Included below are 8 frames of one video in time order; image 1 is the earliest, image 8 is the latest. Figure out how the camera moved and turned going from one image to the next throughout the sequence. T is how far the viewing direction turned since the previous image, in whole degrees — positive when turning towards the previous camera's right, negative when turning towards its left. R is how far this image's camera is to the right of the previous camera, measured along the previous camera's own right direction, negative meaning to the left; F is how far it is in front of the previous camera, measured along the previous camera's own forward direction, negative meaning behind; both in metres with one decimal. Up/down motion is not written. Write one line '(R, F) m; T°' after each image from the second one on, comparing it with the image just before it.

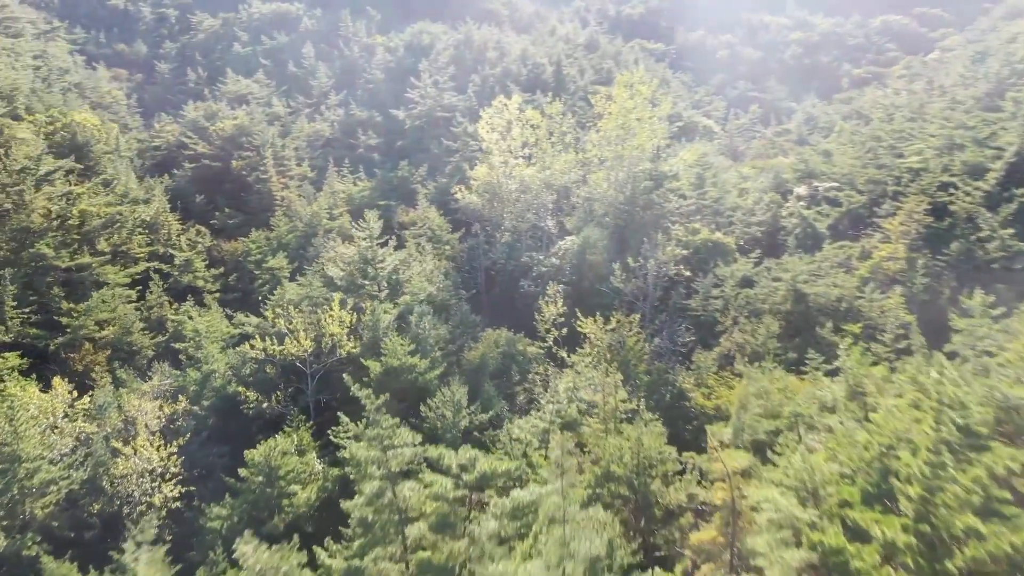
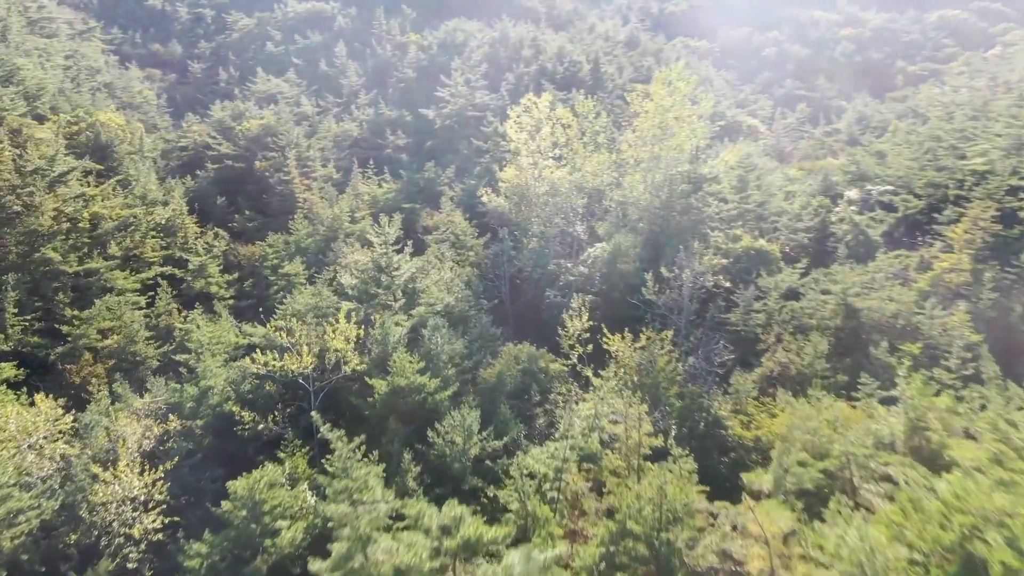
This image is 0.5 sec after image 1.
(+0.8, +2.7) m; -3°
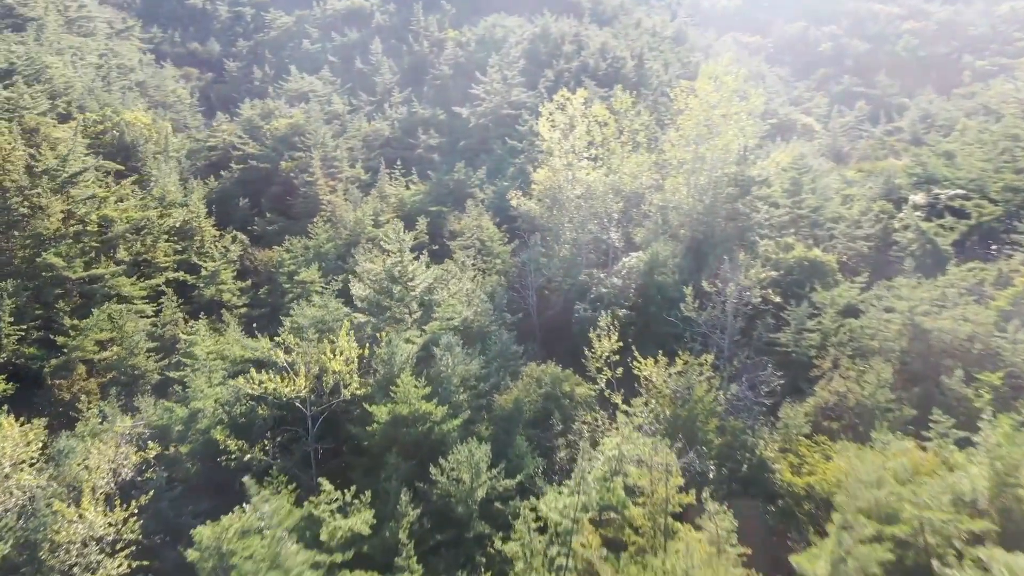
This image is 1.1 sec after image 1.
(+0.9, +3.2) m; -3°
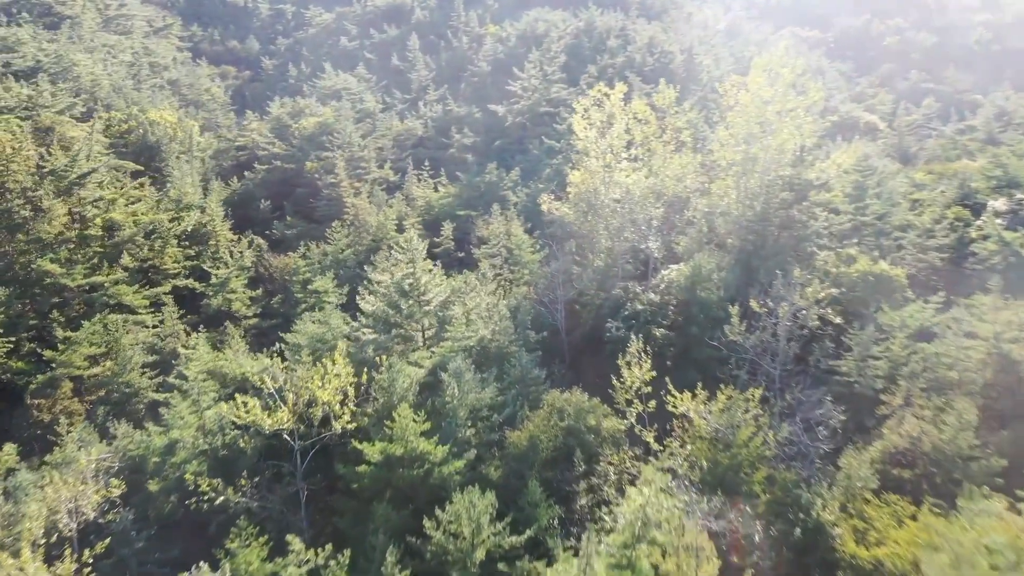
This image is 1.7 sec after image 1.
(+1.0, +3.5) m; -3°
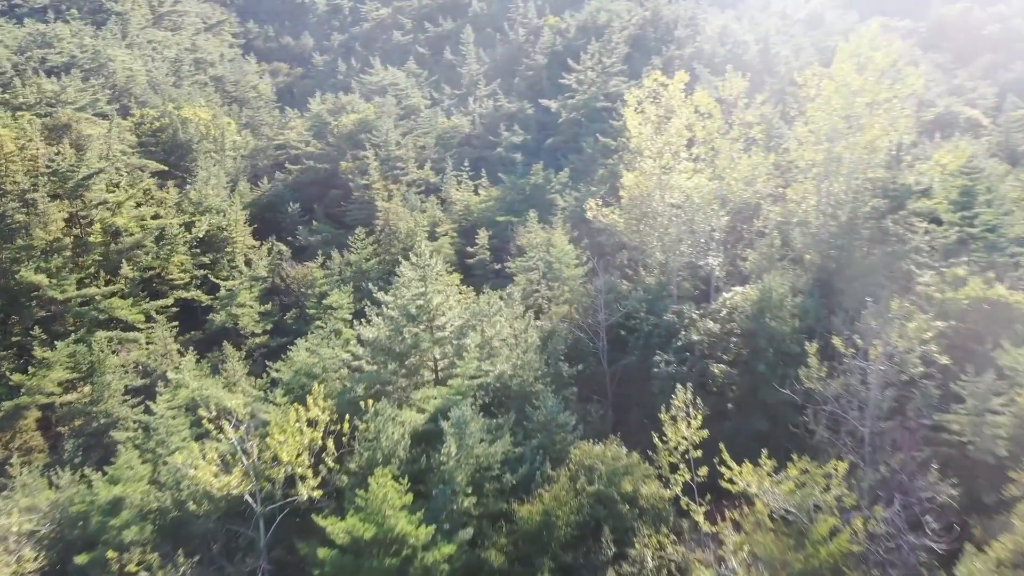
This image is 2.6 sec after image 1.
(+1.3, +4.9) m; -5°
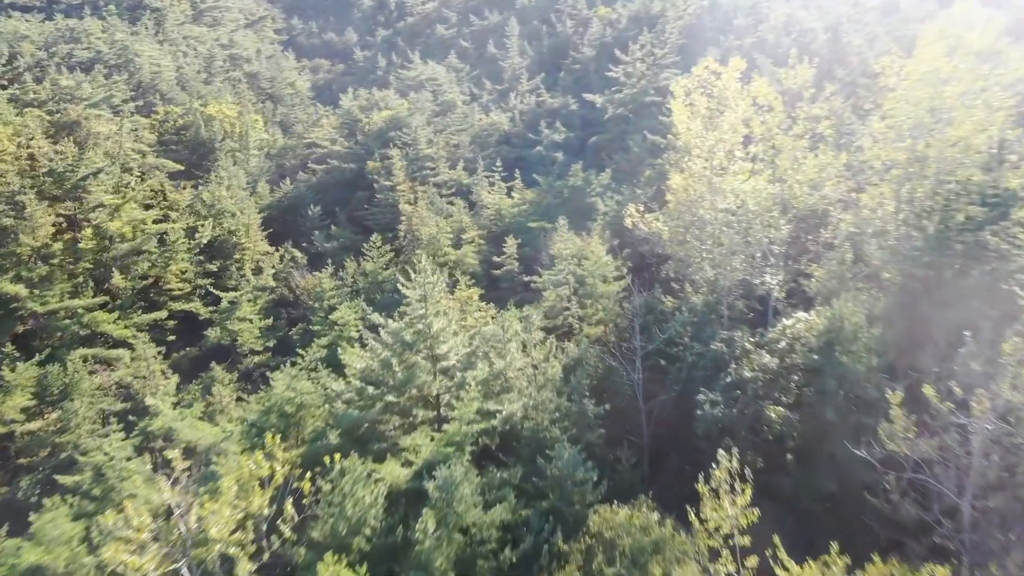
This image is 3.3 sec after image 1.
(+1.1, +4.1) m; -4°
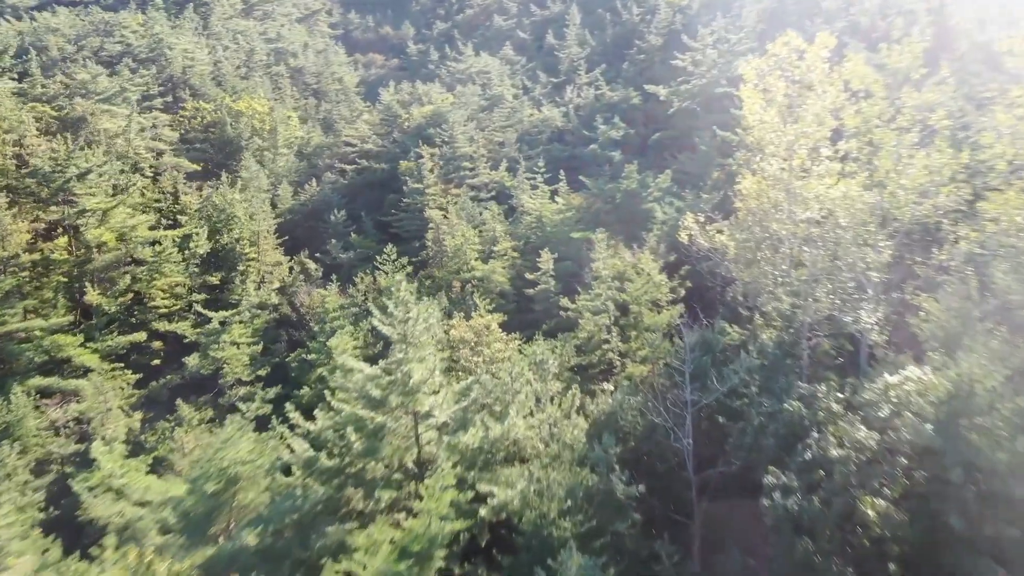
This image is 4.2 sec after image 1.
(+1.4, +5.3) m; -5°
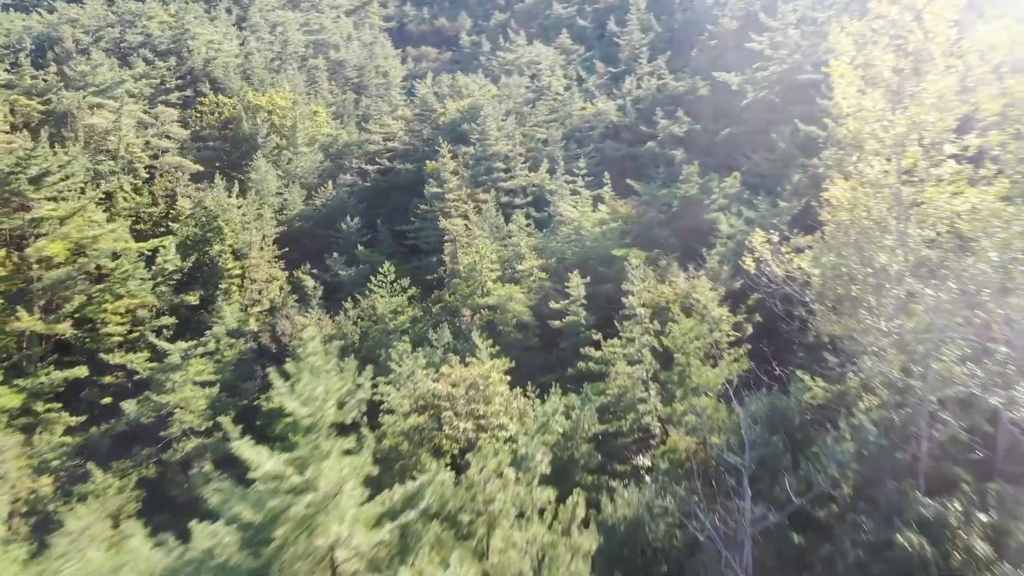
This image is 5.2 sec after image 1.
(+1.5, +5.8) m; -5°
